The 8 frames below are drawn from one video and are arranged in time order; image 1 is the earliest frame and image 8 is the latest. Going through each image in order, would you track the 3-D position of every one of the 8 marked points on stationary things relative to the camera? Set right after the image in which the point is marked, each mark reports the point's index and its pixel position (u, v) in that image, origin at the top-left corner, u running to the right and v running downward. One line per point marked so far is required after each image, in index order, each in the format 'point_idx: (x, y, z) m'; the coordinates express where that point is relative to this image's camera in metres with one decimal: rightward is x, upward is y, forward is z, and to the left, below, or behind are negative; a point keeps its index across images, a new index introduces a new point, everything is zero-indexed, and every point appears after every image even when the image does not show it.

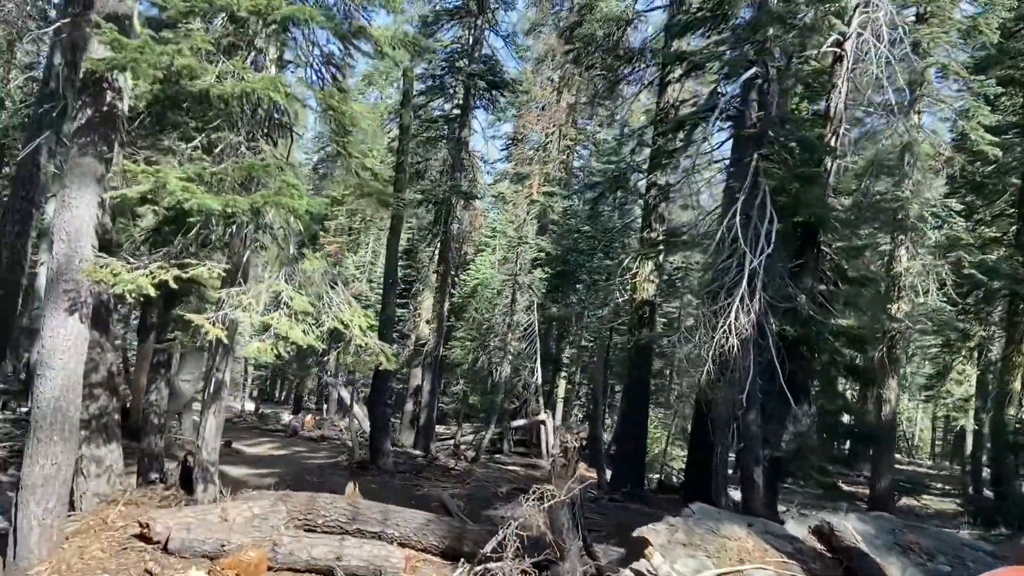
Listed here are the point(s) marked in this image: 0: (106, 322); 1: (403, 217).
0: (-4.5, -0.4, +8.9) m
1: (-2.2, +1.4, +16.4) m
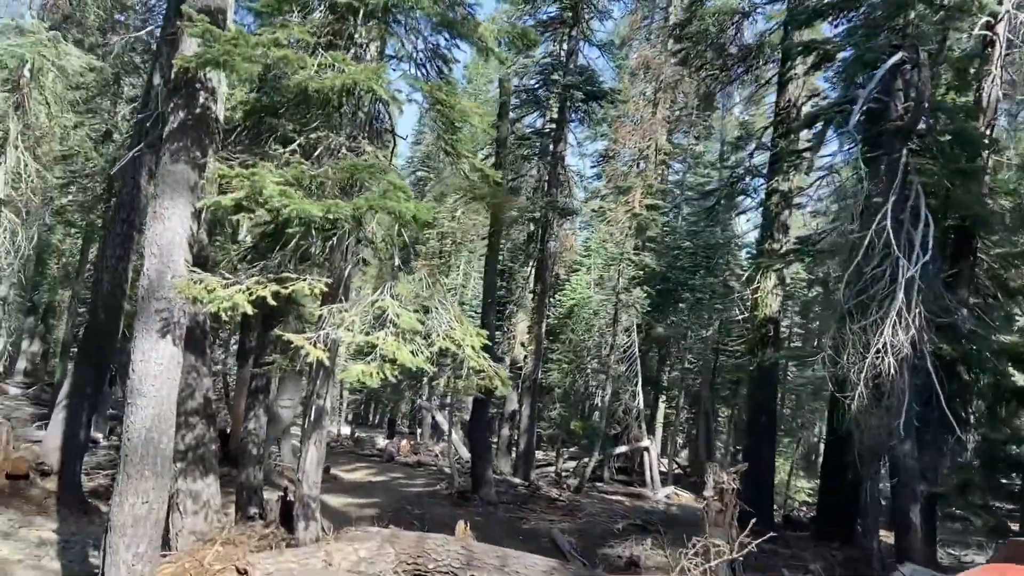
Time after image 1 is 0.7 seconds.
0: (-3.2, -0.6, +8.4) m
1: (-0.2, +1.0, +15.7) m
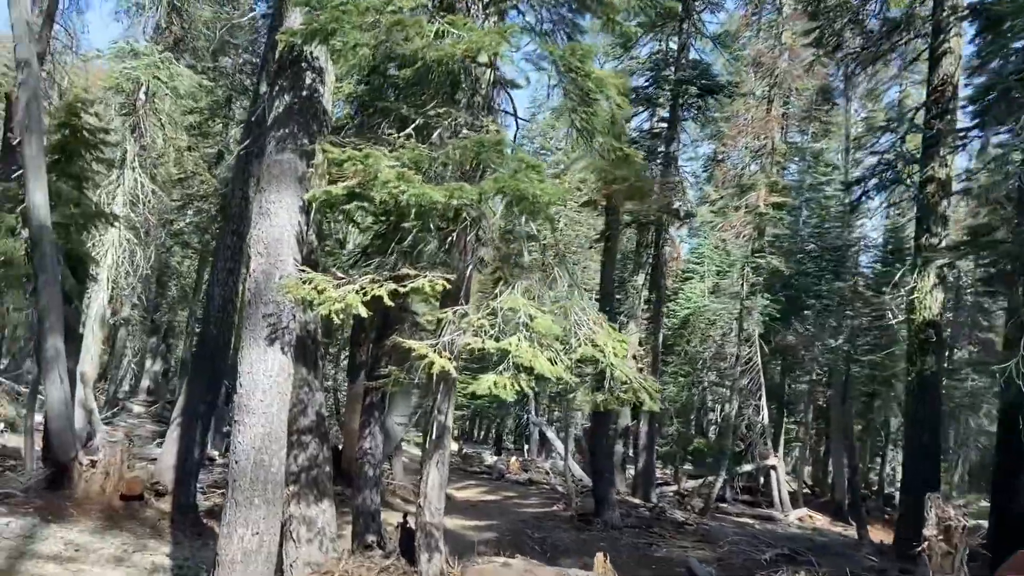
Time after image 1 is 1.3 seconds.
0: (-1.9, -0.7, +7.9) m
1: (+1.9, +0.9, +14.8) m
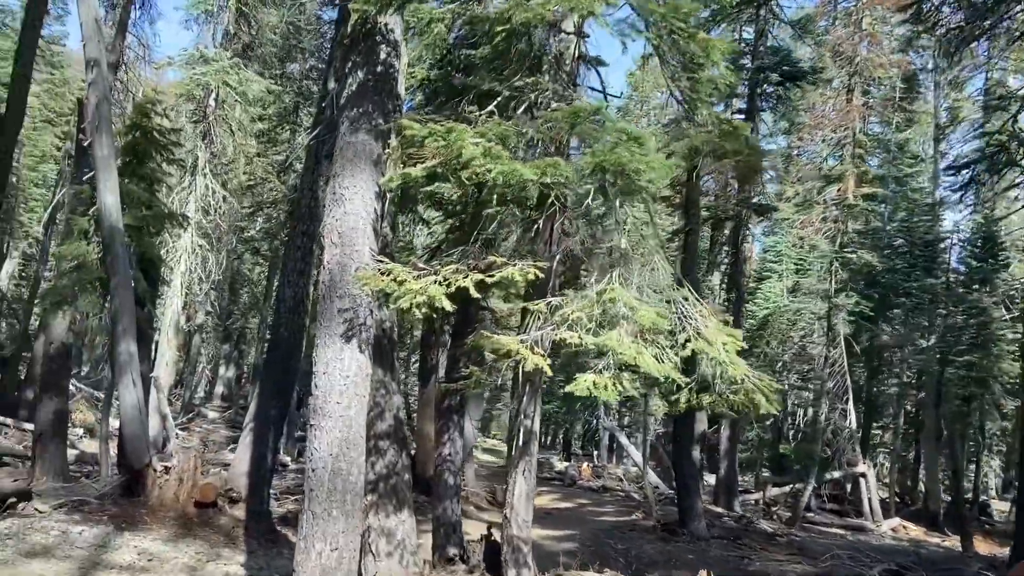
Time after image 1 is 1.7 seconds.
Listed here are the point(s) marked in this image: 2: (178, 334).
0: (-1.1, -0.7, +7.5) m
1: (+3.2, +0.9, +14.1) m
2: (-6.7, -0.9, +16.0) m
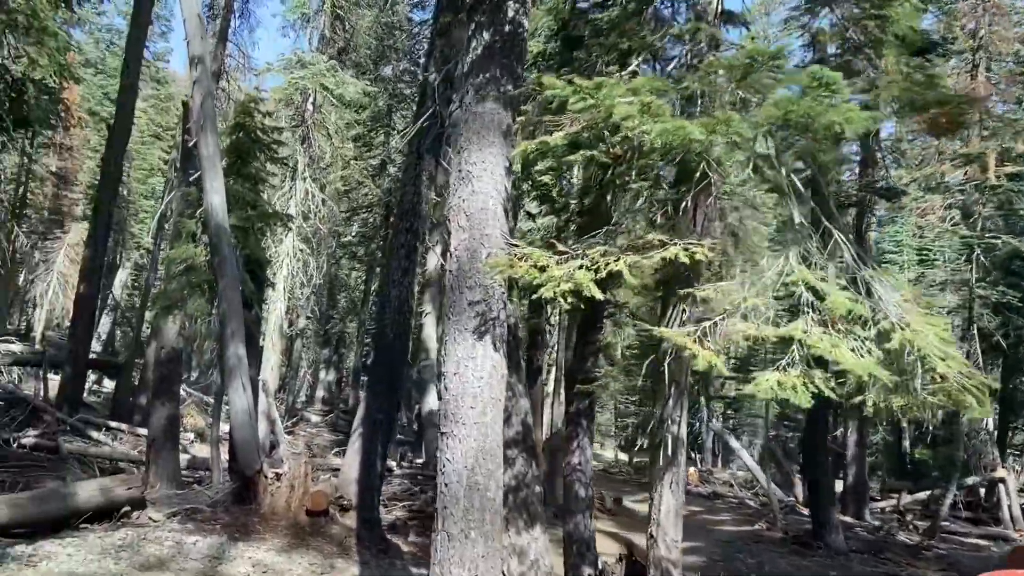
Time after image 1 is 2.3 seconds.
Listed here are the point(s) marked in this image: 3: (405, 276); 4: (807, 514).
0: (0.0, -0.6, +6.9) m
1: (+5.0, +1.1, +13.0) m
2: (-4.6, -1.0, +16.0) m
3: (-1.4, +0.1, +10.3) m
4: (+6.0, -4.6, +16.4) m
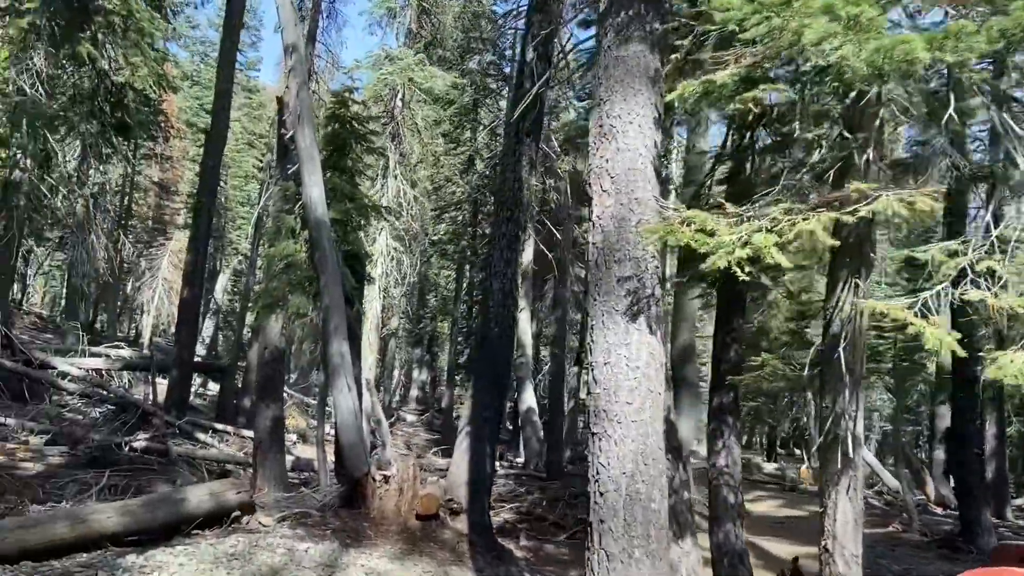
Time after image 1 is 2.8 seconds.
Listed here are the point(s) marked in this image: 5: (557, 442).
0: (+1.0, -0.5, +6.3) m
1: (+6.5, +1.4, +11.8) m
2: (-2.6, -1.0, +15.8) m
3: (0.0, +0.3, +9.8) m
4: (+8.1, -4.3, +15.1) m
5: (+0.8, -2.8, +14.4) m
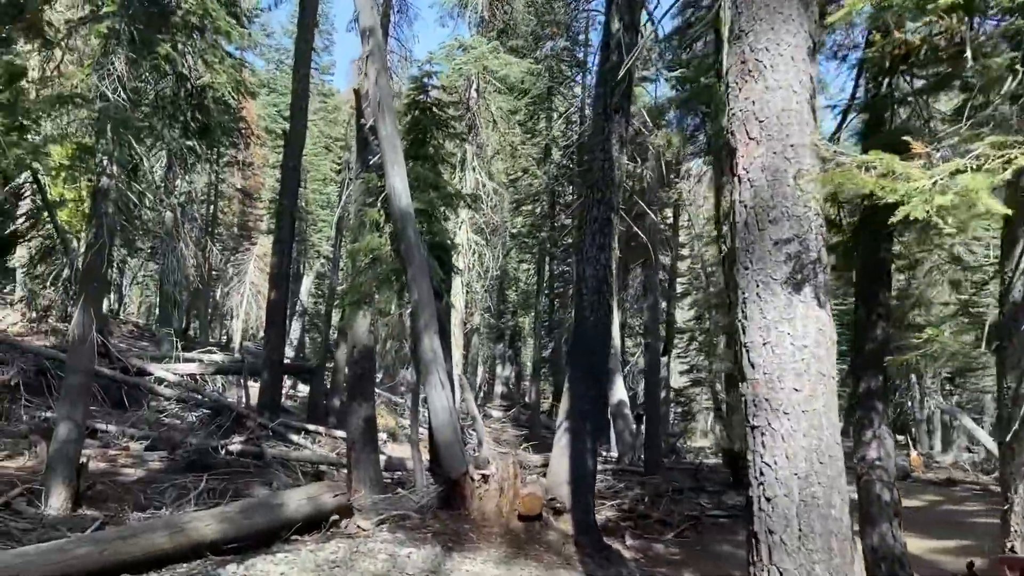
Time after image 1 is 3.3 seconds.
0: (+1.7, -0.3, +5.7) m
1: (+7.7, +1.8, +10.6) m
2: (-0.9, -0.9, +15.5) m
3: (+1.0, +0.4, +9.3) m
4: (+9.8, -3.7, +13.7) m
5: (+2.5, -2.5, +13.7) m
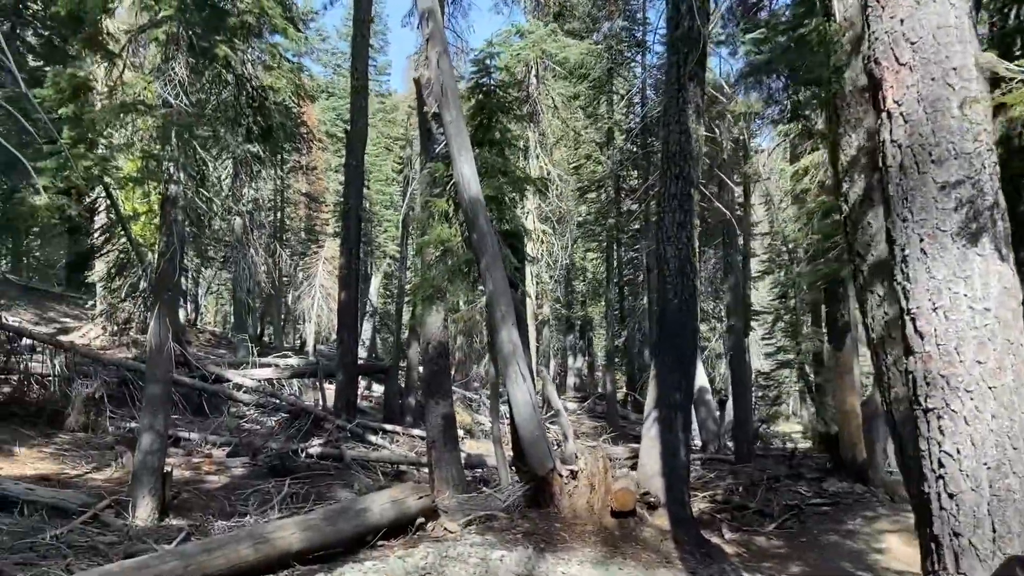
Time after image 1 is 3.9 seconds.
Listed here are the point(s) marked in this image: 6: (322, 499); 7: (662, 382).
0: (+2.3, -0.1, +5.1) m
1: (+8.5, +2.4, +9.5) m
2: (+0.5, -0.7, +15.1) m
3: (+1.9, +0.6, +8.7) m
4: (+11.2, -3.0, +12.5) m
5: (+3.8, -2.2, +13.1) m
6: (-2.6, -2.9, +11.2) m
7: (+1.6, -1.0, +8.6) m
